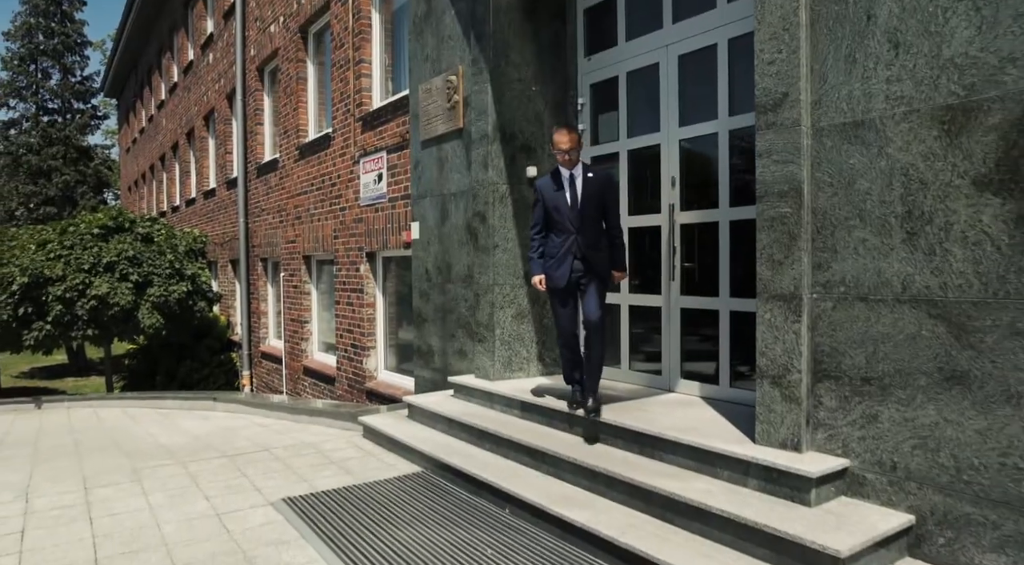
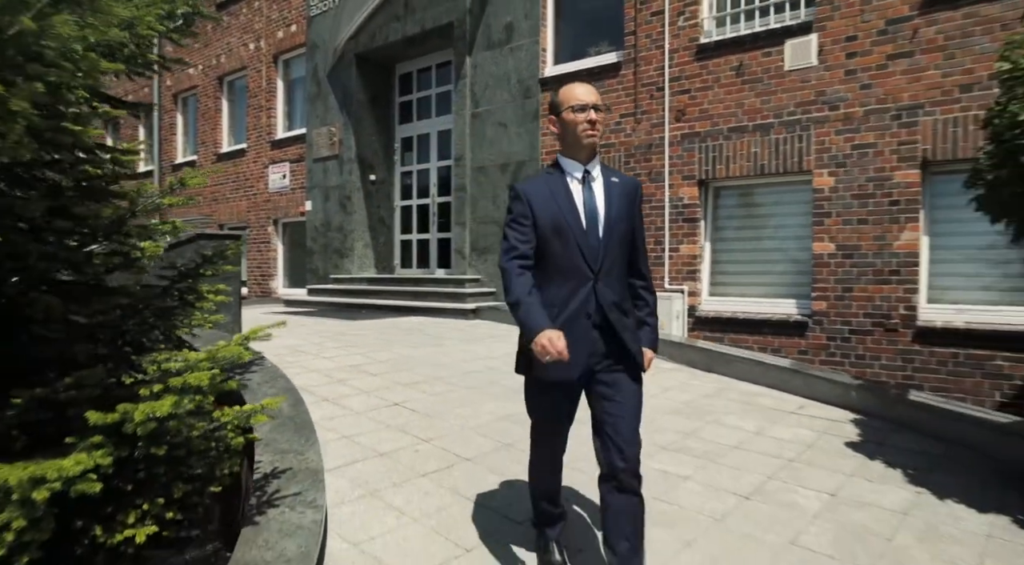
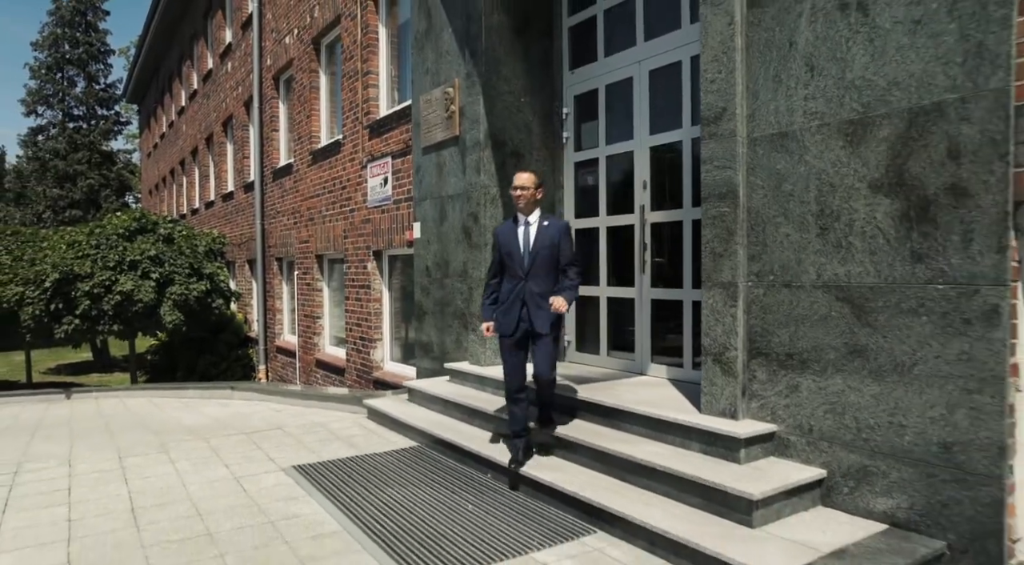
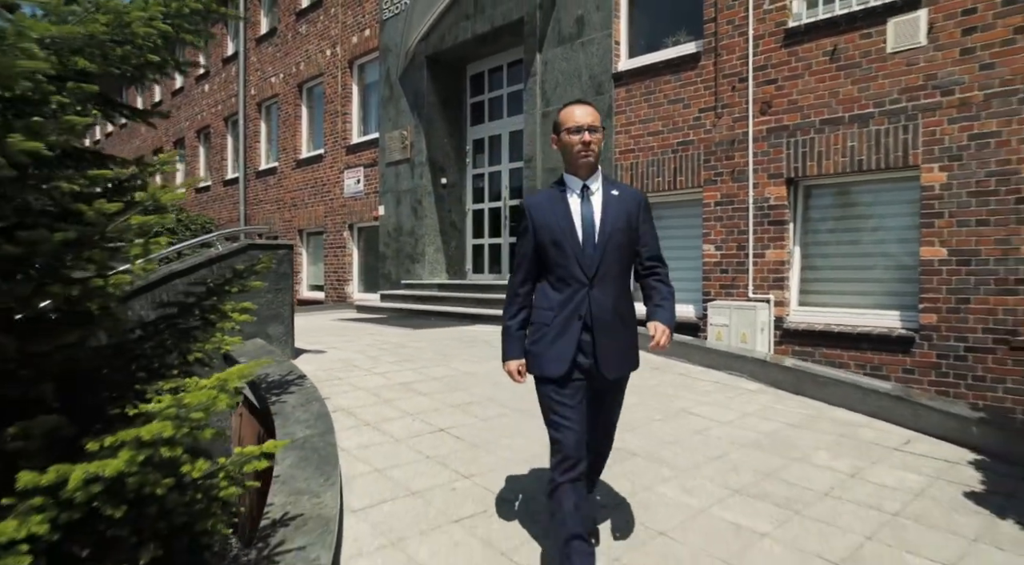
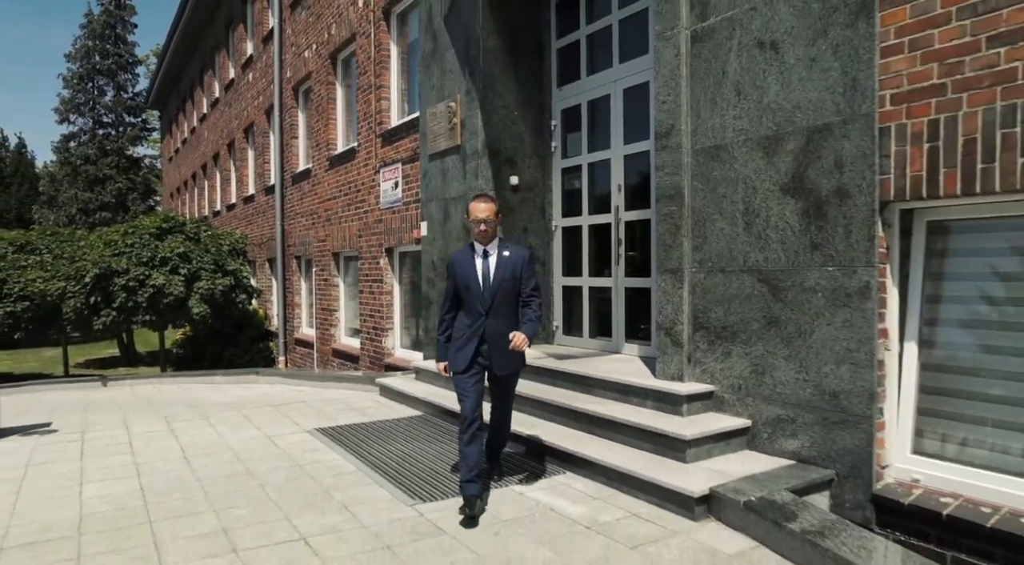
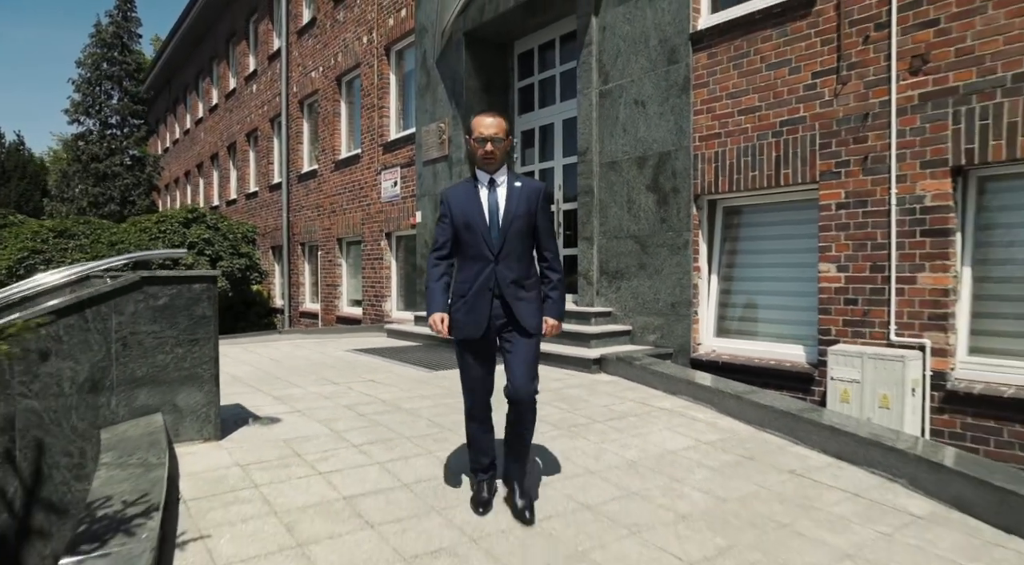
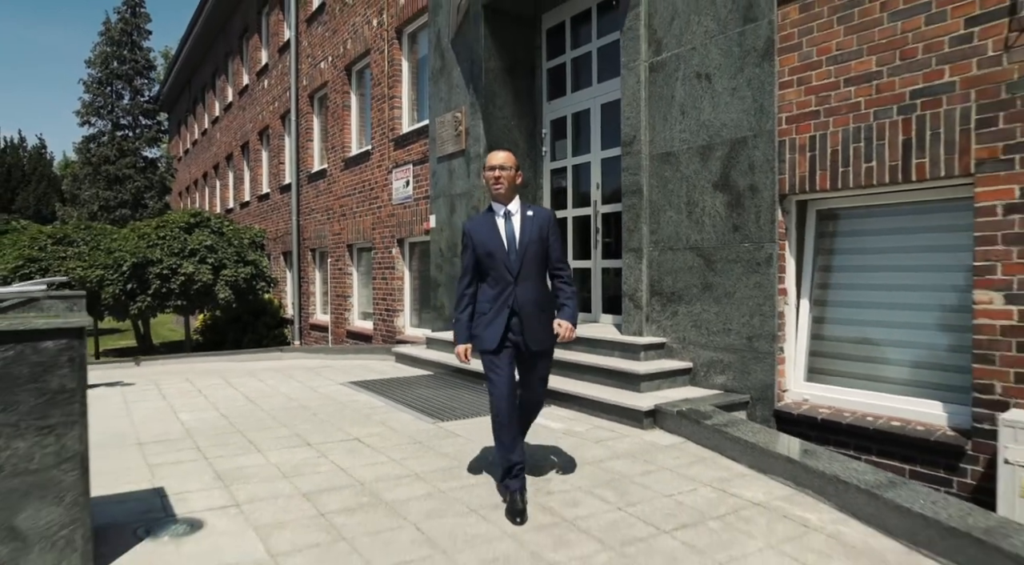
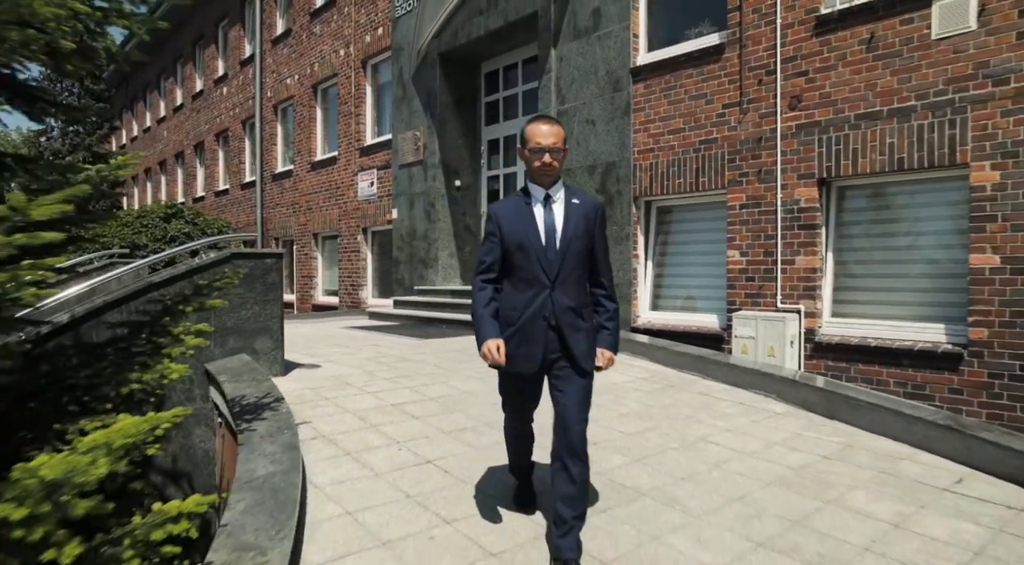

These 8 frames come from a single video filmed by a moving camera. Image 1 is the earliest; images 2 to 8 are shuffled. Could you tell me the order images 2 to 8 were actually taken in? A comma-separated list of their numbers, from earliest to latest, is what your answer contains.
3, 5, 7, 6, 8, 4, 2
